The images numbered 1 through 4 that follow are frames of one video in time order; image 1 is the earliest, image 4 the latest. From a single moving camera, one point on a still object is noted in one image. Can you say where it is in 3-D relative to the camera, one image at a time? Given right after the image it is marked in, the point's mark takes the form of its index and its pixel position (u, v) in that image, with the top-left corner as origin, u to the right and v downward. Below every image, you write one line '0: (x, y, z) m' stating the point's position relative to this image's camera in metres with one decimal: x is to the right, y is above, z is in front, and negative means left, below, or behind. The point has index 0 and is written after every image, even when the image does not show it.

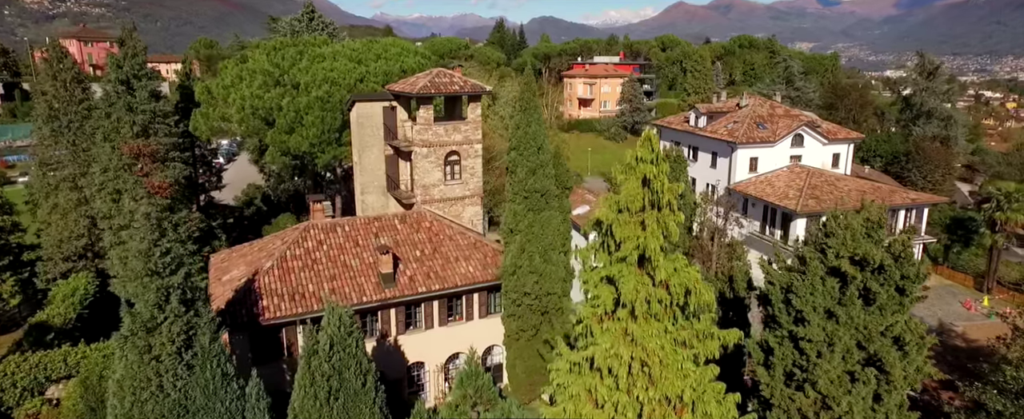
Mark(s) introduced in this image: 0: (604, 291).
0: (+1.3, -1.2, +8.0) m
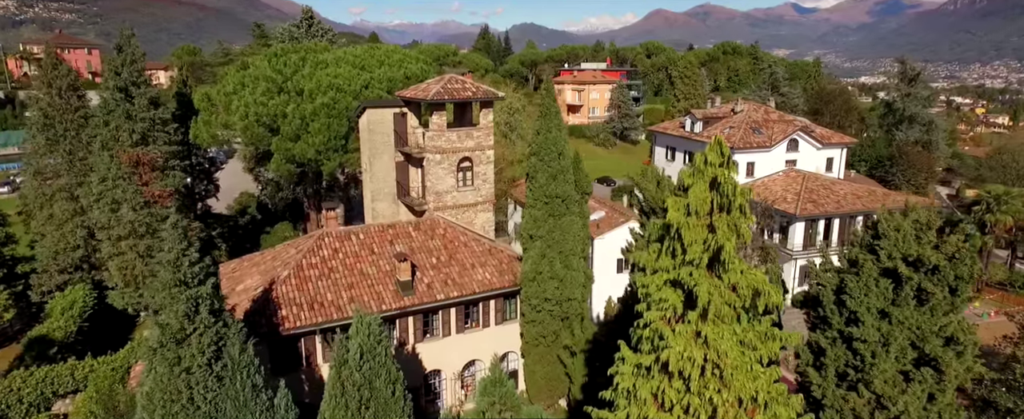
0: (+2.1, -1.2, +8.0) m
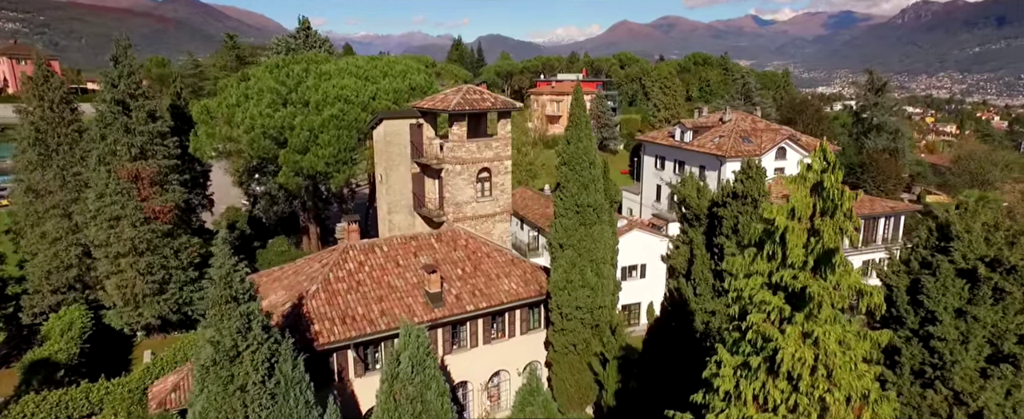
0: (+3.5, -1.3, +8.2) m
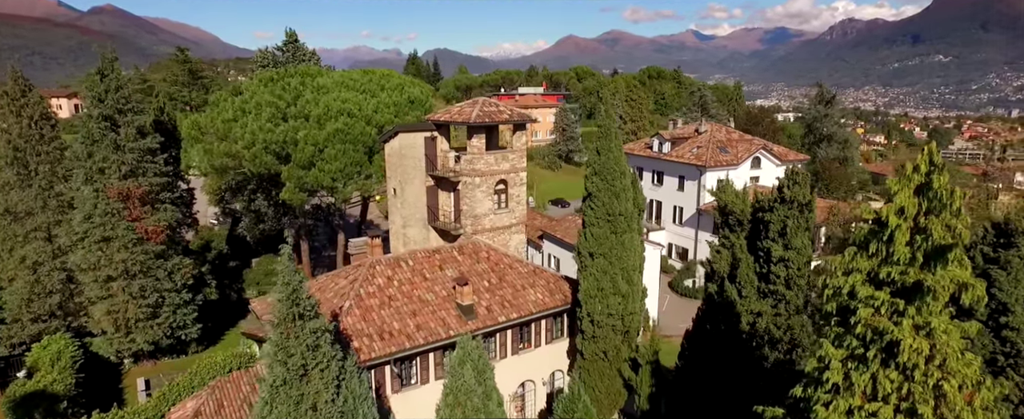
0: (+5.1, -1.3, +8.7) m
